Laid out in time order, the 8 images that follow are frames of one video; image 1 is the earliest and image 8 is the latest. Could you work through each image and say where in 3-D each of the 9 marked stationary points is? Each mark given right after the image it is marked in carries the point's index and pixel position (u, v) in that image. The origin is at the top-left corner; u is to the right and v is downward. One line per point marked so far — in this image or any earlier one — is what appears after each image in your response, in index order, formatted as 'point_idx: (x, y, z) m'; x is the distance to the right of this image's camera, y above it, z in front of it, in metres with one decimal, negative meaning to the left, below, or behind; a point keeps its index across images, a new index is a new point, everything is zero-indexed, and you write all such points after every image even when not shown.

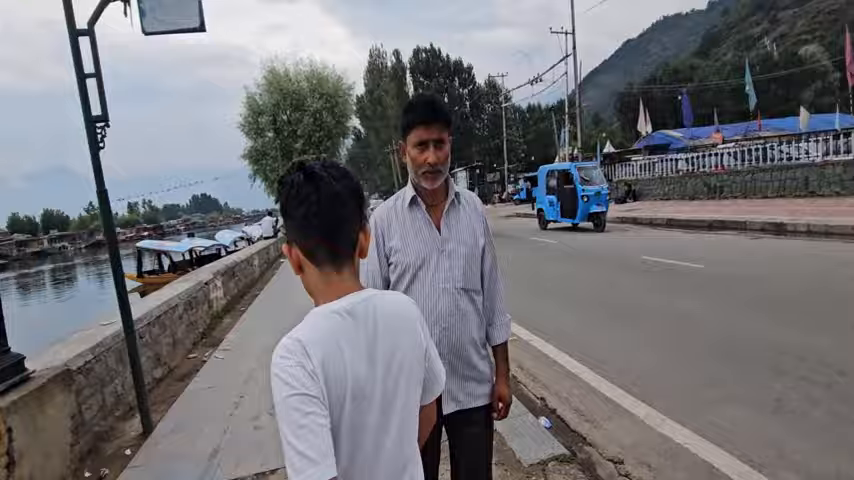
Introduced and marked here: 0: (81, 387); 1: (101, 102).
0: (-2.8, -1.2, +3.5) m
1: (-2.8, +1.2, +3.7) m
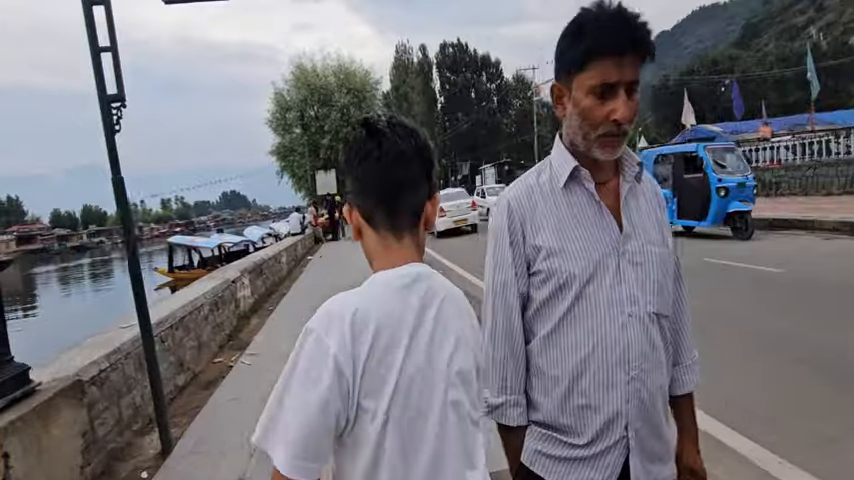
0: (-2.4, -1.2, +3.1) m
1: (-2.3, +1.2, +3.3) m
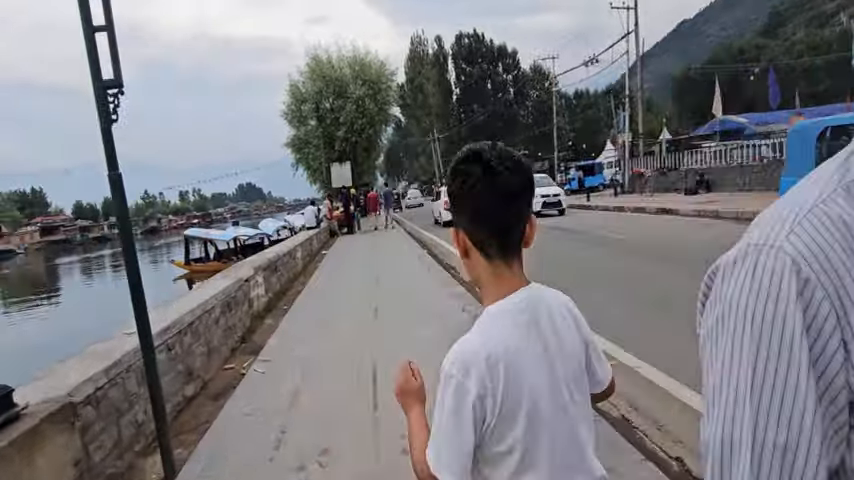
0: (-2.2, -1.2, +2.8) m
1: (-2.1, +1.2, +2.9) m
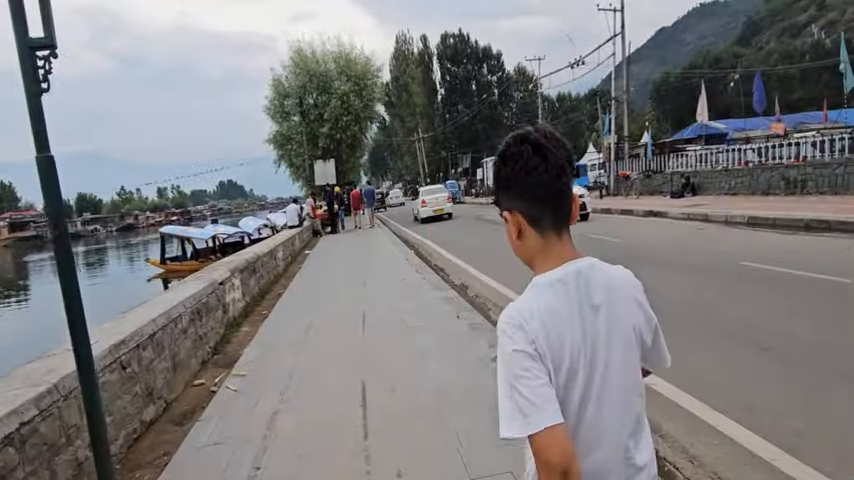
0: (-2.2, -1.2, +2.2) m
1: (-2.1, +1.2, +2.3) m
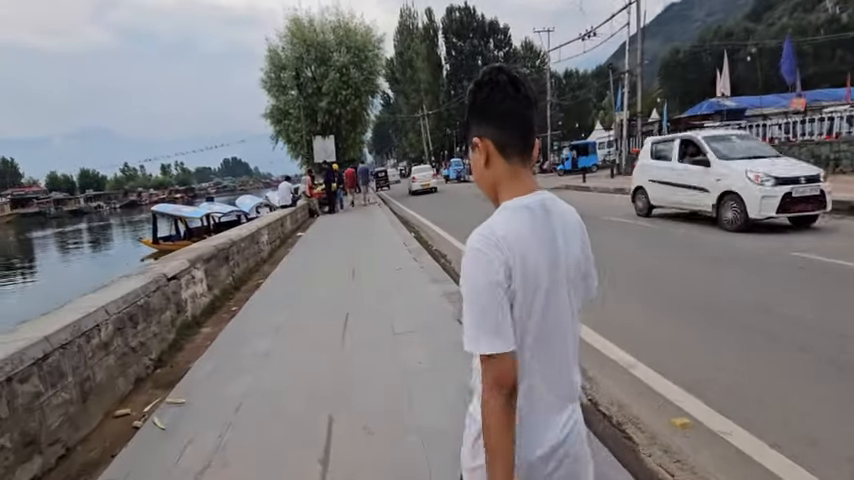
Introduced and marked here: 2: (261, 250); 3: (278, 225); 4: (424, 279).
0: (-2.3, -1.2, +1.2) m
1: (-2.1, +1.2, +1.2) m
2: (-3.6, -0.2, +9.4) m
3: (-4.1, +0.4, +11.9) m
4: (0.0, -0.6, +7.4) m
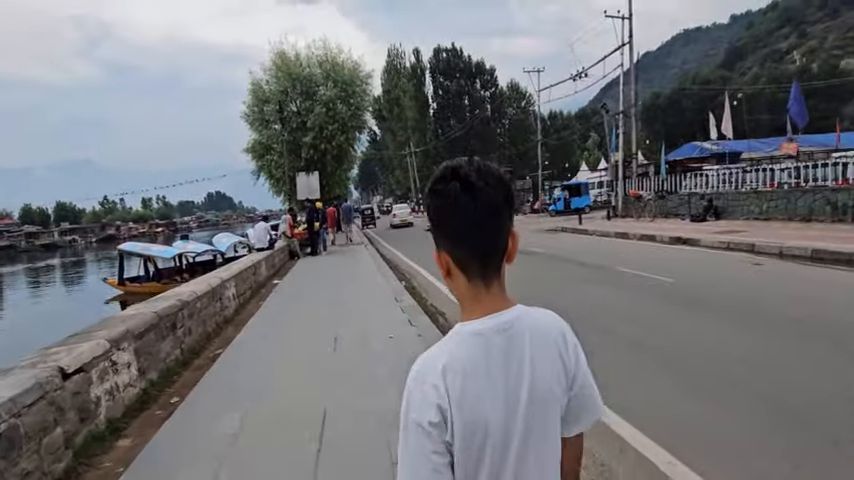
0: (-2.1, -1.5, -0.3) m
1: (-1.9, +0.8, -0.1) m
2: (-3.7, -1.2, +8.0) m
3: (-4.3, -0.8, +10.4) m
4: (0.0, -1.5, +6.0) m
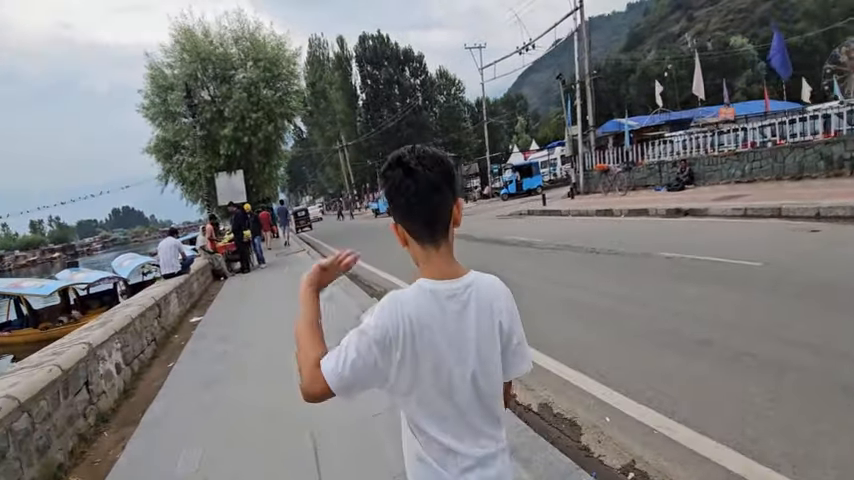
0: (-0.5, -1.8, -3.4) m
1: (-0.6, +0.6, -3.2) m
2: (-3.4, -1.6, +4.5) m
3: (-4.4, -1.2, +6.8) m
4: (+0.5, -1.6, +3.1) m
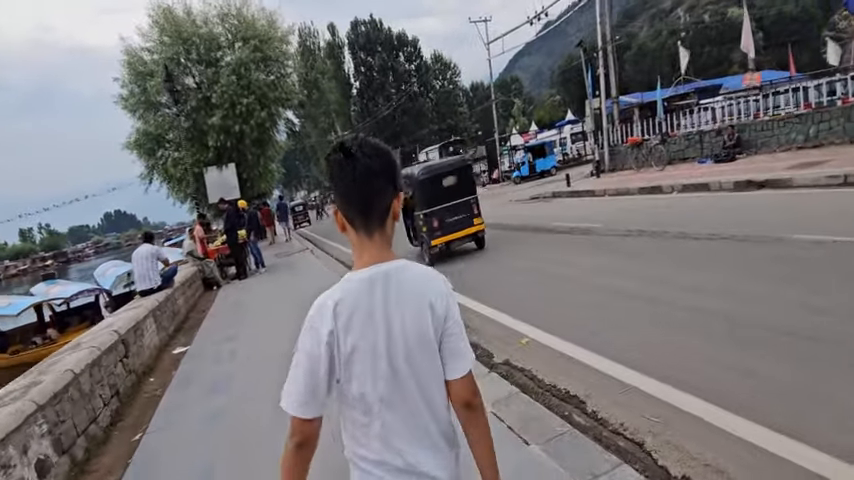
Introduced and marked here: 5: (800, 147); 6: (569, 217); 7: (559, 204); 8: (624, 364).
0: (+0.4, -2.0, -5.3) m
1: (+0.2, +0.4, -5.3) m
2: (-2.5, -1.8, +2.5) m
3: (-3.5, -1.4, +4.8) m
4: (+1.4, -1.5, +1.2) m
5: (+12.1, +3.0, +14.3) m
6: (+4.3, +0.8, +13.2) m
7: (+5.1, +1.4, +16.7) m
8: (+2.0, -1.2, +4.5) m
